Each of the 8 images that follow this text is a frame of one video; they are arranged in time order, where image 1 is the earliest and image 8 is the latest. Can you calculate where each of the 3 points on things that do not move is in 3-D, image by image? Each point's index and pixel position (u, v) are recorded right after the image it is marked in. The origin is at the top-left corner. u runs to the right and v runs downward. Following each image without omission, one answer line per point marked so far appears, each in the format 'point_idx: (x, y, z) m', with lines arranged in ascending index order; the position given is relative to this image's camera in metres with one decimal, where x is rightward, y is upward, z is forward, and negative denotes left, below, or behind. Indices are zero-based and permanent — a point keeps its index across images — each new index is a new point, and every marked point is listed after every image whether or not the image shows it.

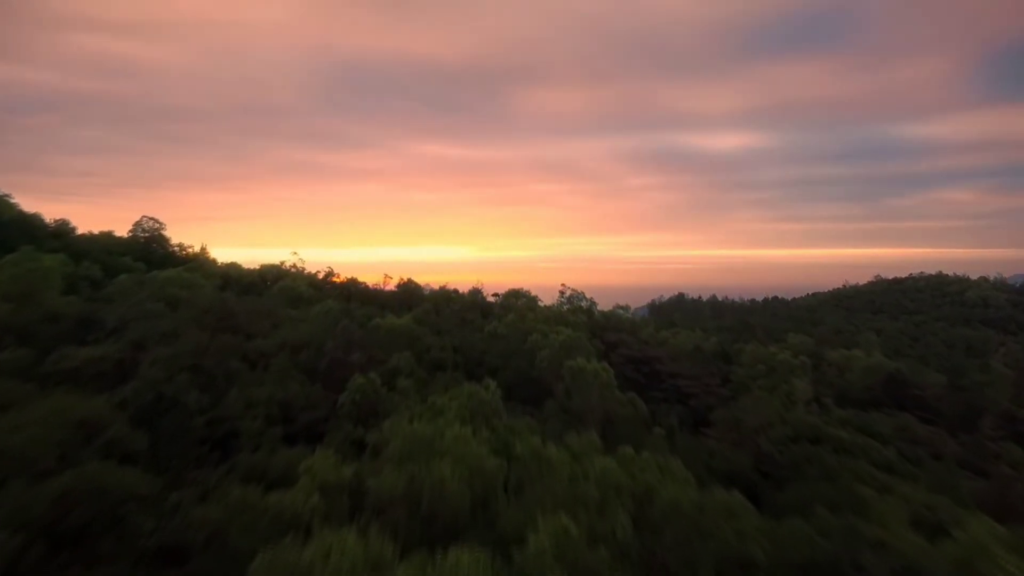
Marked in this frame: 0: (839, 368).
0: (+9.2, -2.3, +13.5) m
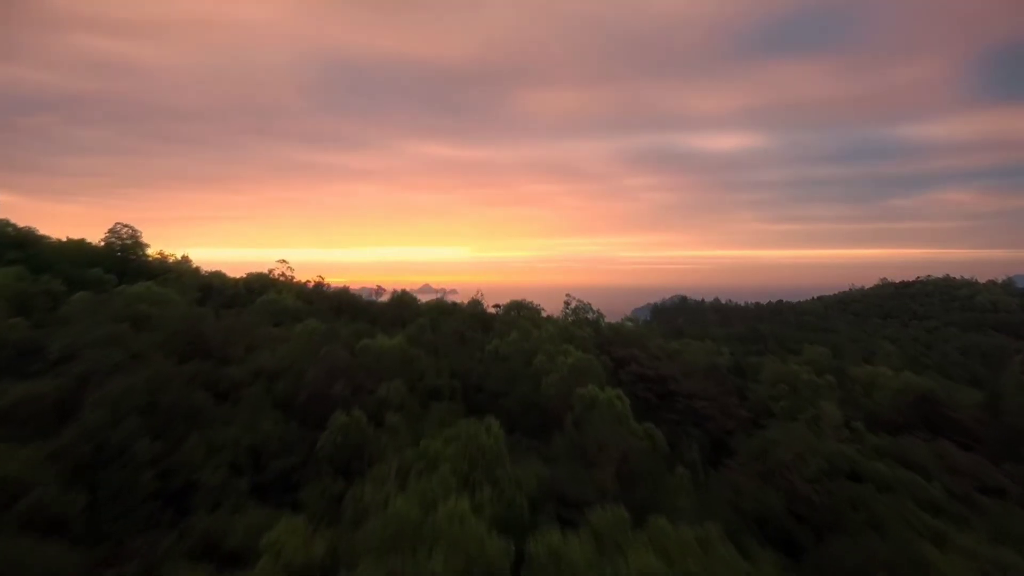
0: (+9.3, -2.6, +12.6) m
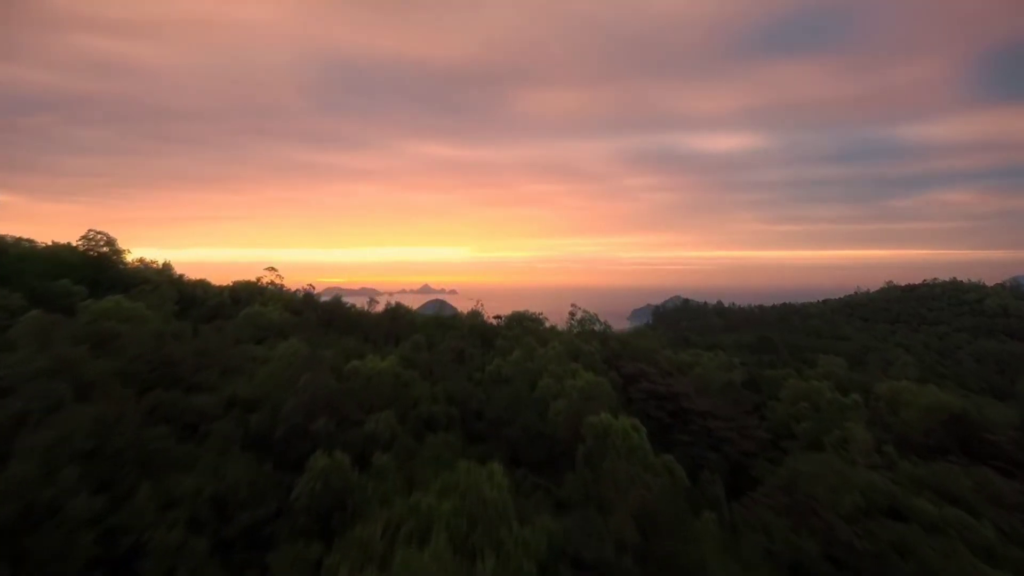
0: (+9.3, -2.9, +11.8) m
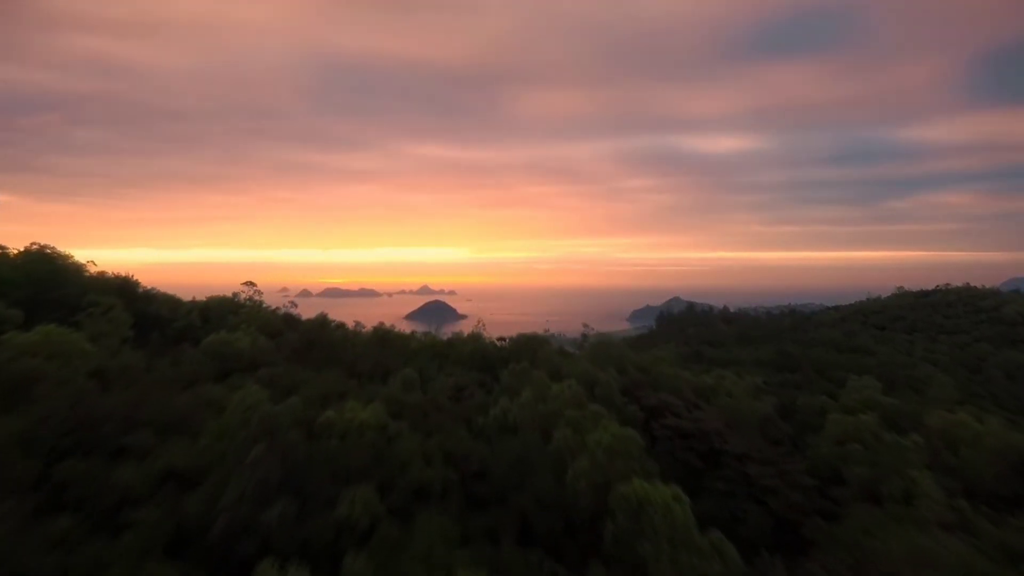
0: (+9.5, -3.4, +10.3) m
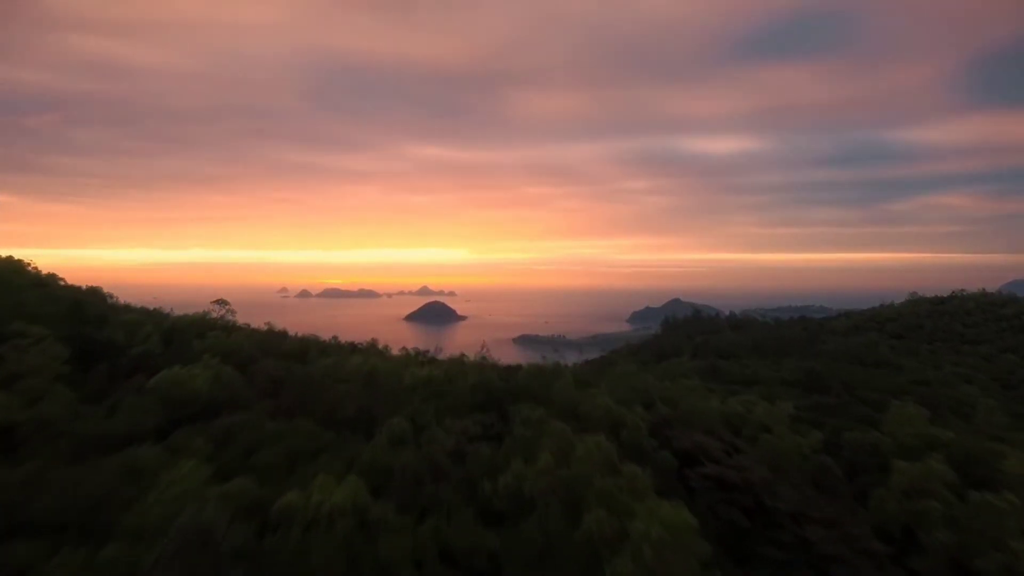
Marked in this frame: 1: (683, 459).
0: (+9.7, -3.8, +8.8) m
1: (+3.2, -3.2, +9.0) m
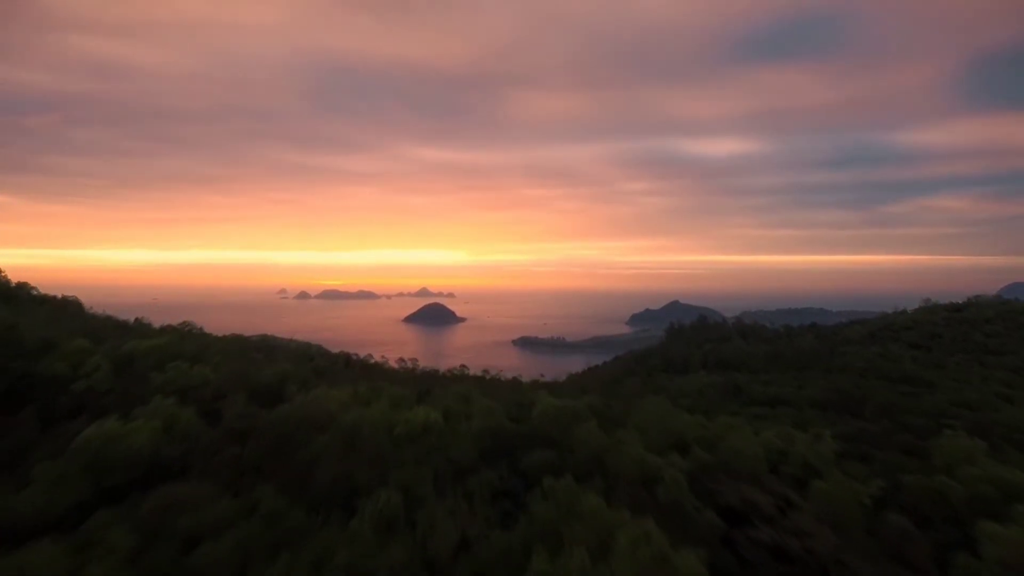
0: (+9.9, -4.3, +7.3) m
1: (+3.4, -3.6, +7.5) m
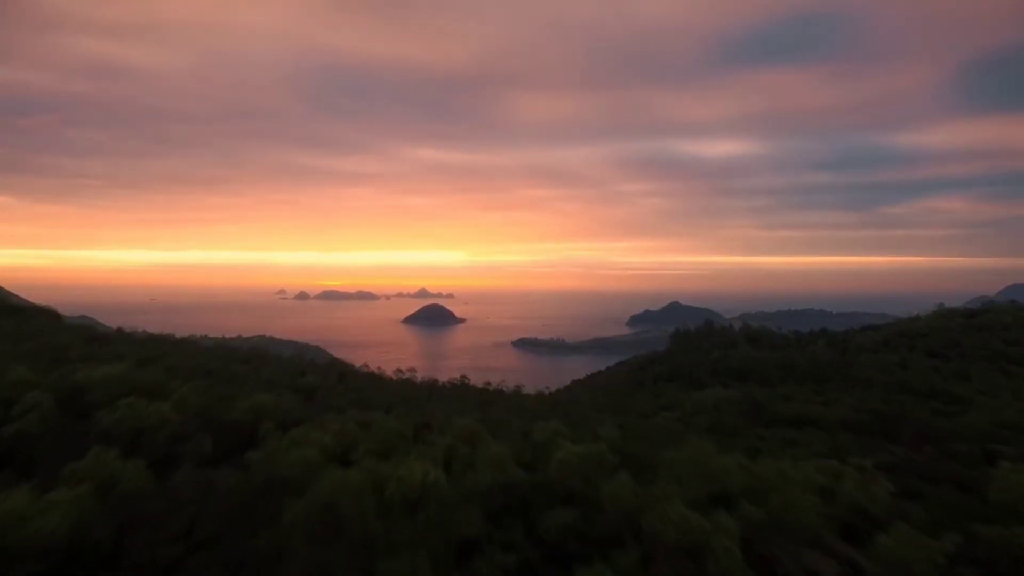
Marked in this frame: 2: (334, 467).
0: (+10.1, -4.6, +6.0) m
1: (+3.6, -4.0, +6.2) m
2: (-2.4, -2.2, +6.3) m
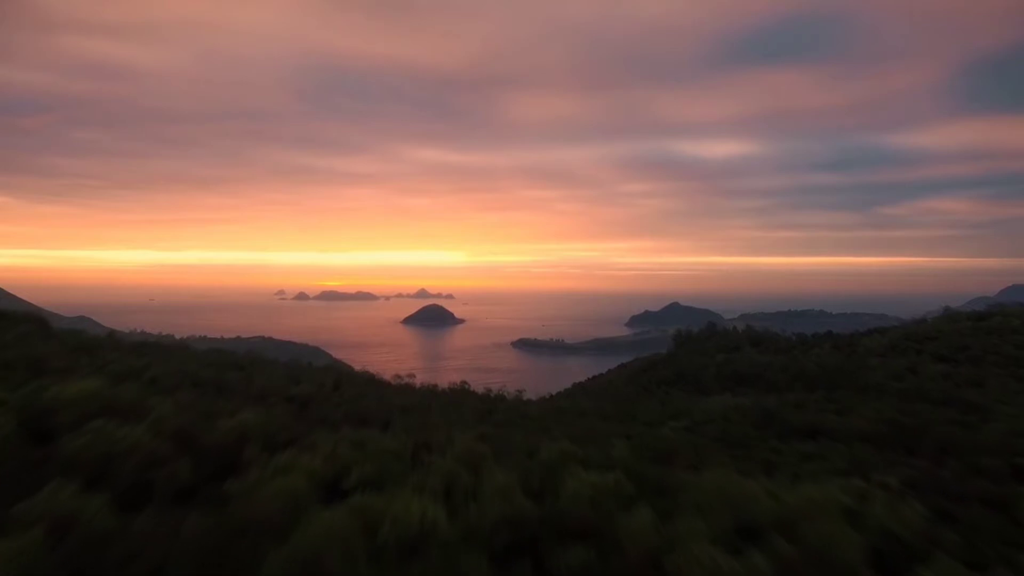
0: (+10.2, -4.8, +5.3) m
1: (+3.8, -4.1, +5.5) m
2: (-2.3, -2.4, +5.6) m
